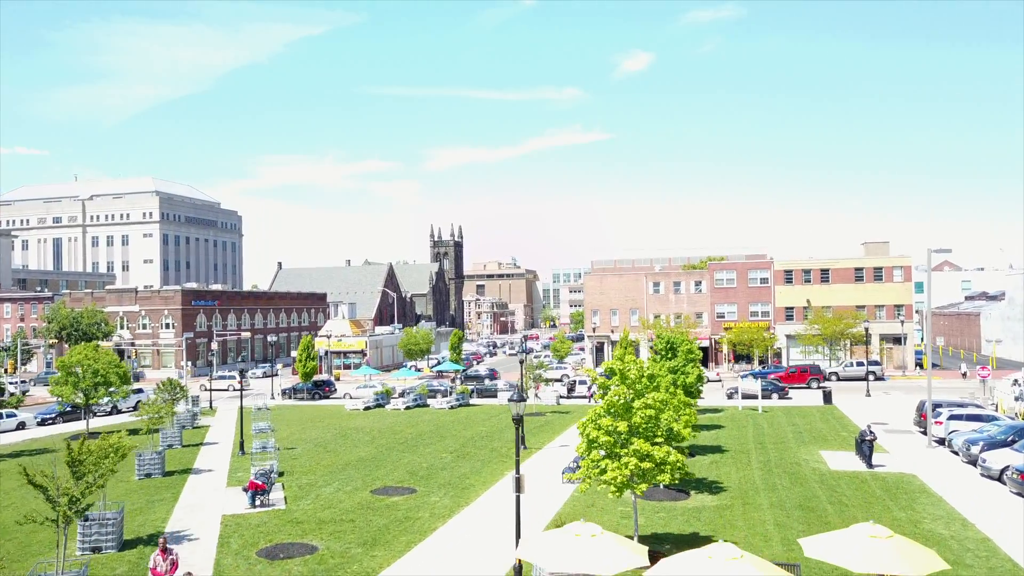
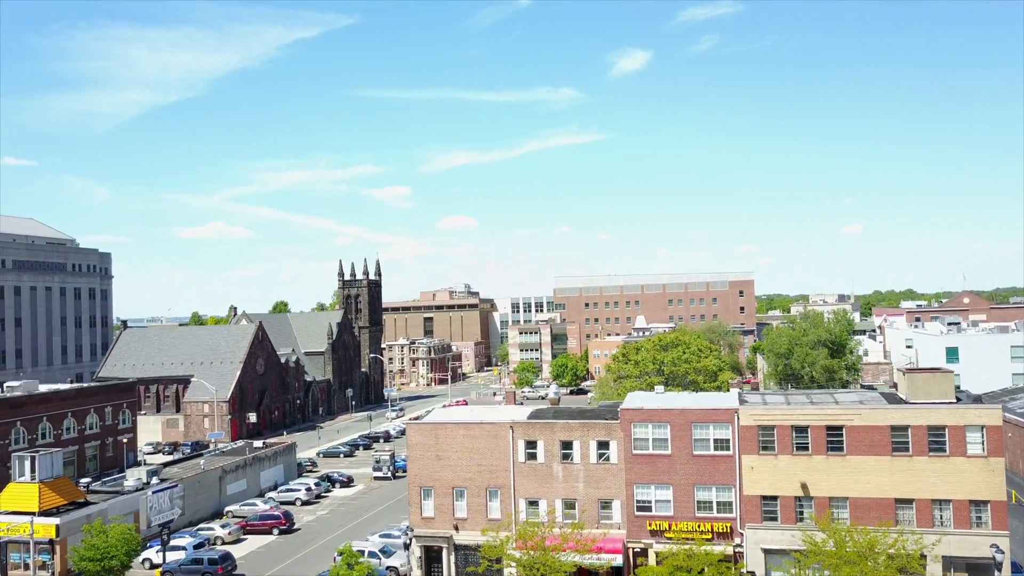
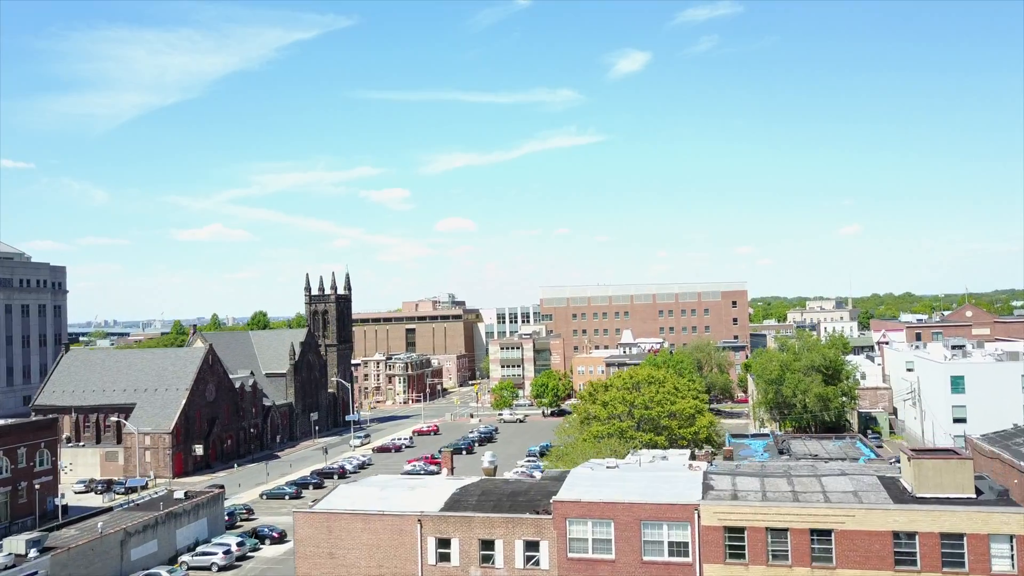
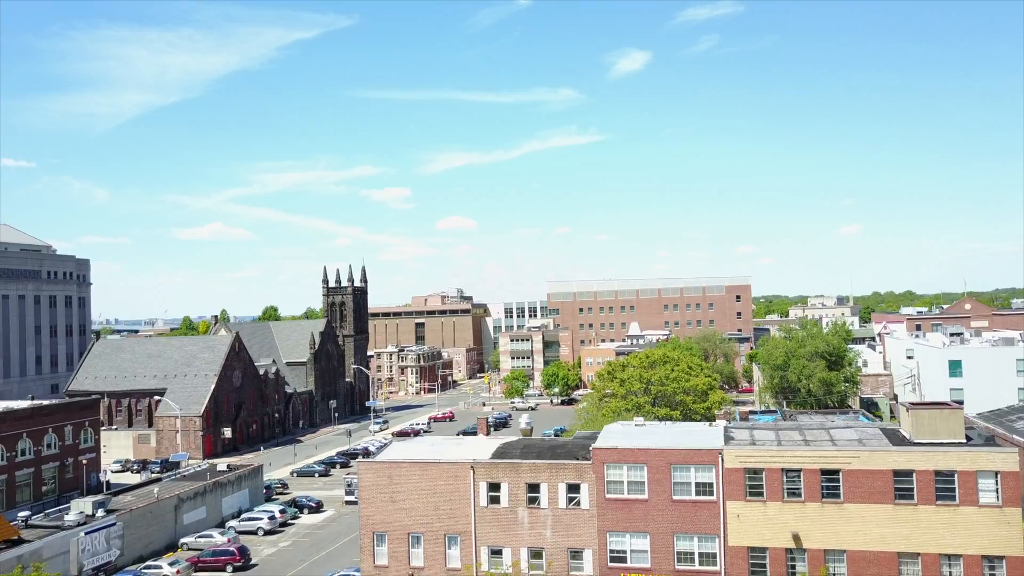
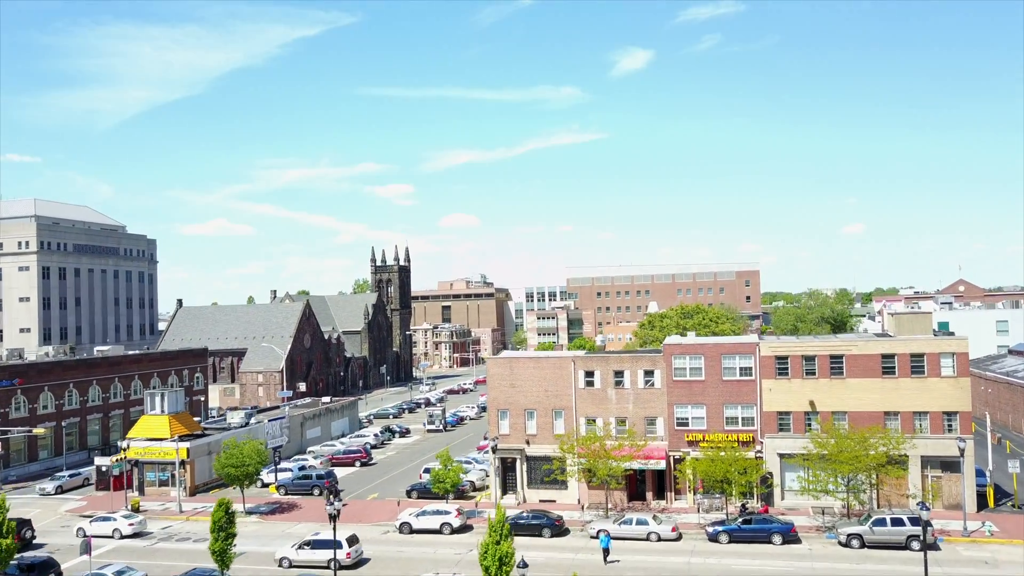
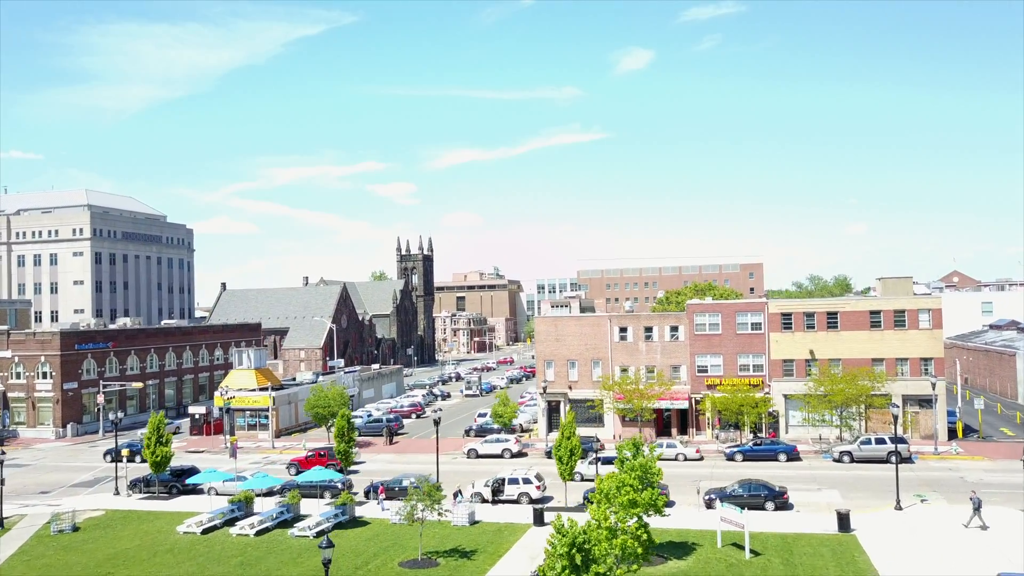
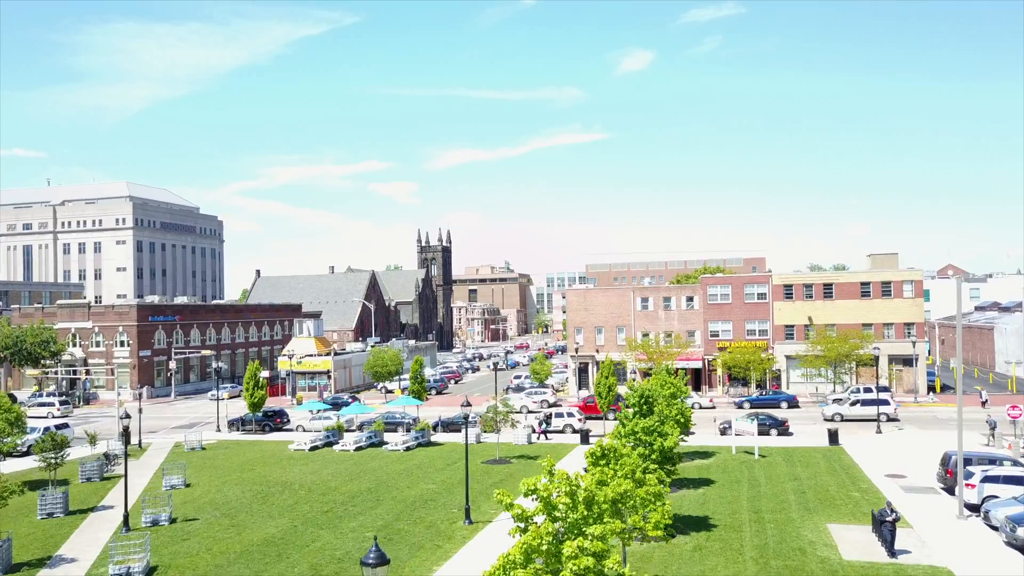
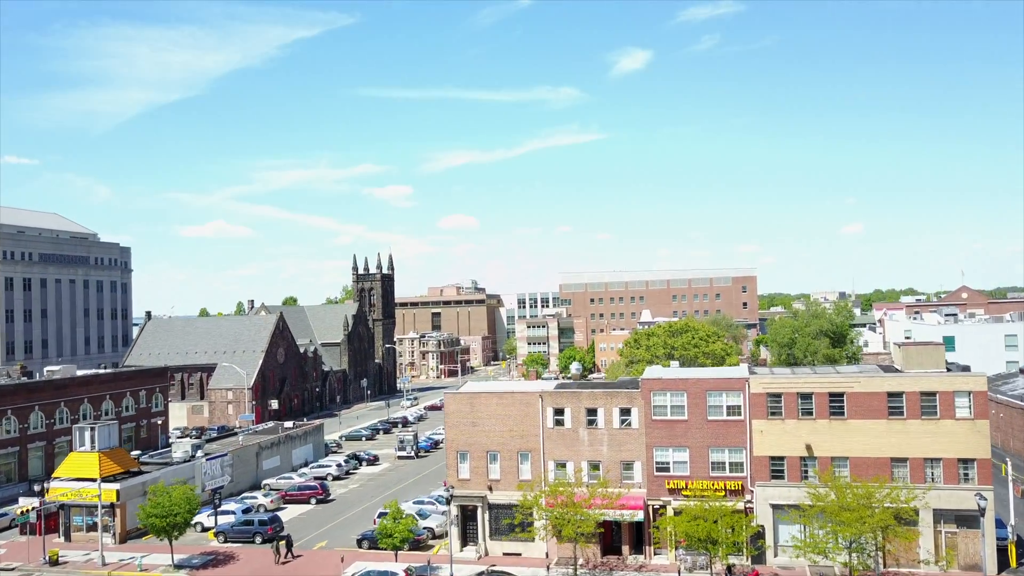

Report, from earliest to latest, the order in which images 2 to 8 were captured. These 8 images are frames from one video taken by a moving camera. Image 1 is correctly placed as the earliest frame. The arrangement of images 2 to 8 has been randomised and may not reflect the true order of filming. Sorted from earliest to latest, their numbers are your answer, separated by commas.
7, 6, 5, 8, 2, 4, 3
